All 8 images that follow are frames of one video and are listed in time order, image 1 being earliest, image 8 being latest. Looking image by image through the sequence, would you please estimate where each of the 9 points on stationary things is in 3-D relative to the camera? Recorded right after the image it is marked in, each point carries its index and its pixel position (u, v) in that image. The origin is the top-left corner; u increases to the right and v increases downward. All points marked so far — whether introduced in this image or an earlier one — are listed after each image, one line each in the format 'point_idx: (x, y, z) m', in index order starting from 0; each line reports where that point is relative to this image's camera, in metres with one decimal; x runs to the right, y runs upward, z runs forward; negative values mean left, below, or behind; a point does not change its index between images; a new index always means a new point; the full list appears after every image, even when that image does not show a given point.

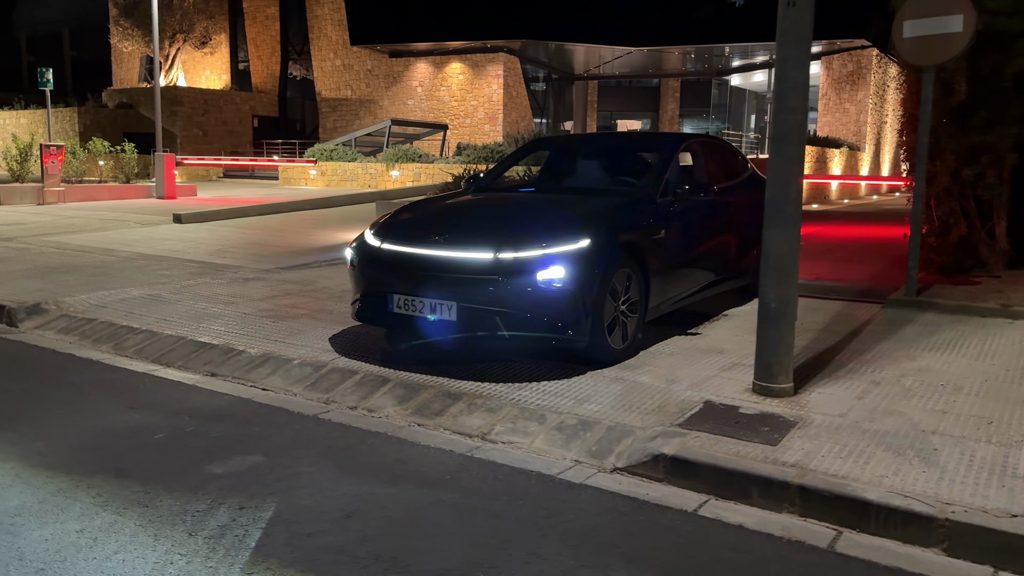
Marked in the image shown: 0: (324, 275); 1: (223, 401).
0: (-2.2, +0.1, +9.5) m
1: (-1.8, -0.7, +5.3) m
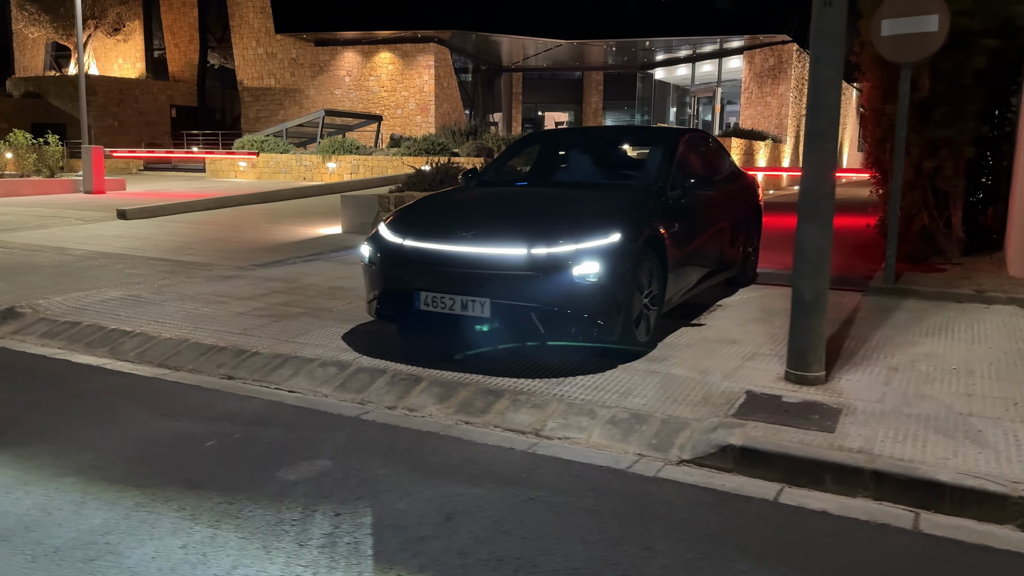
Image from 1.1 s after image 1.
0: (-2.3, +0.2, +9.3) m
1: (-1.6, -0.7, +5.1) m
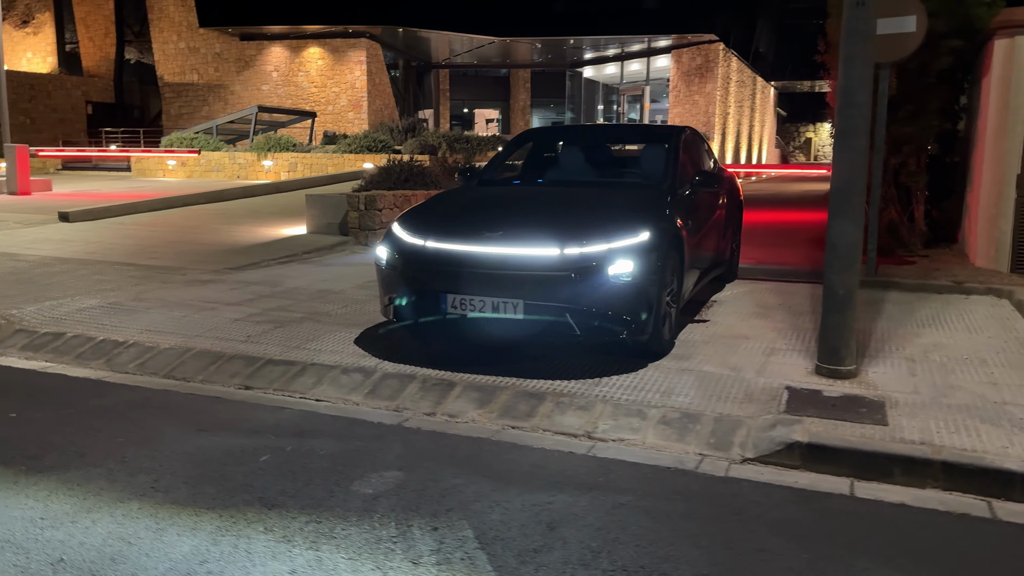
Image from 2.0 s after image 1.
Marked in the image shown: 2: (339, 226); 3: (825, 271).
0: (-2.5, +0.1, +8.9) m
1: (-1.3, -0.7, +4.9) m
2: (-2.5, +0.9, +12.0) m
3: (+2.0, +0.1, +5.3) m
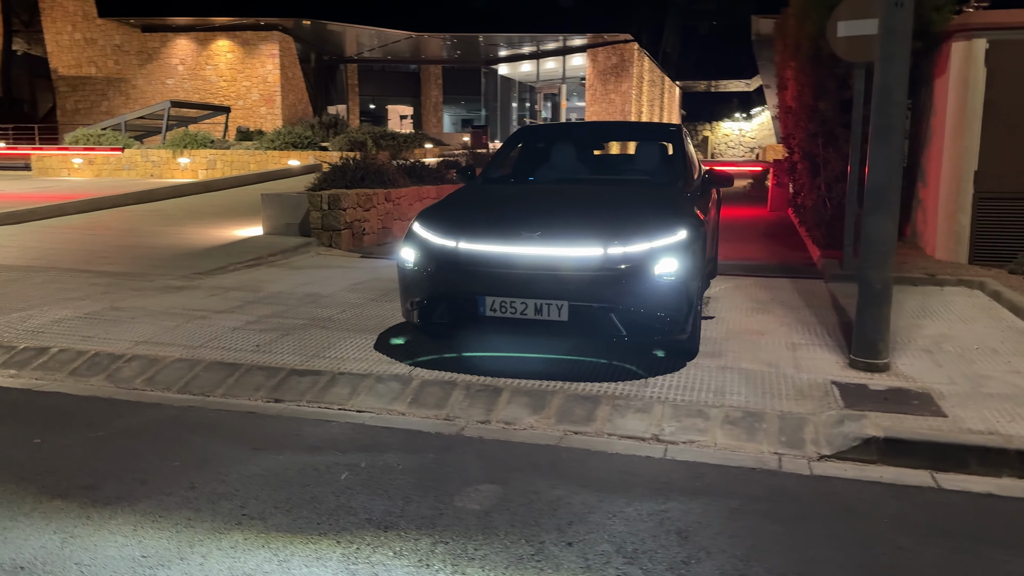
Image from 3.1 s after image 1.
0: (-2.6, +0.1, +8.5) m
1: (-1.0, -0.8, +4.6) m
2: (-3.0, +0.9, +11.5) m
3: (+2.3, +0.2, +5.4) m
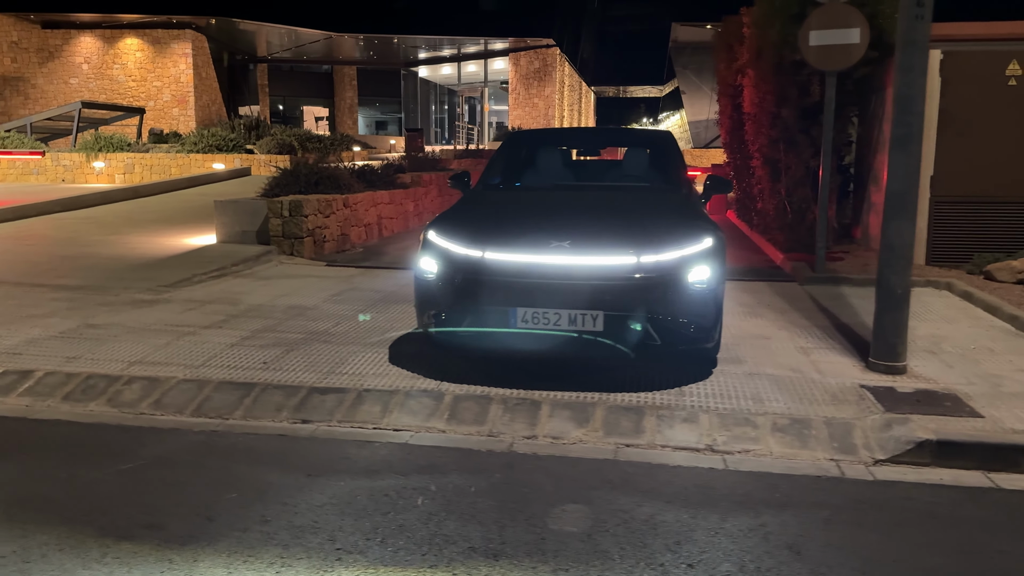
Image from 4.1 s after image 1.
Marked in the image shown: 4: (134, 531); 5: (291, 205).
0: (-2.7, 0.0, +8.1) m
1: (-0.7, -0.9, +4.4) m
2: (-3.4, +0.7, +11.1) m
3: (+2.4, +0.1, +5.5) m
4: (-1.5, -1.0, +3.3) m
5: (-2.8, +1.1, +10.6) m
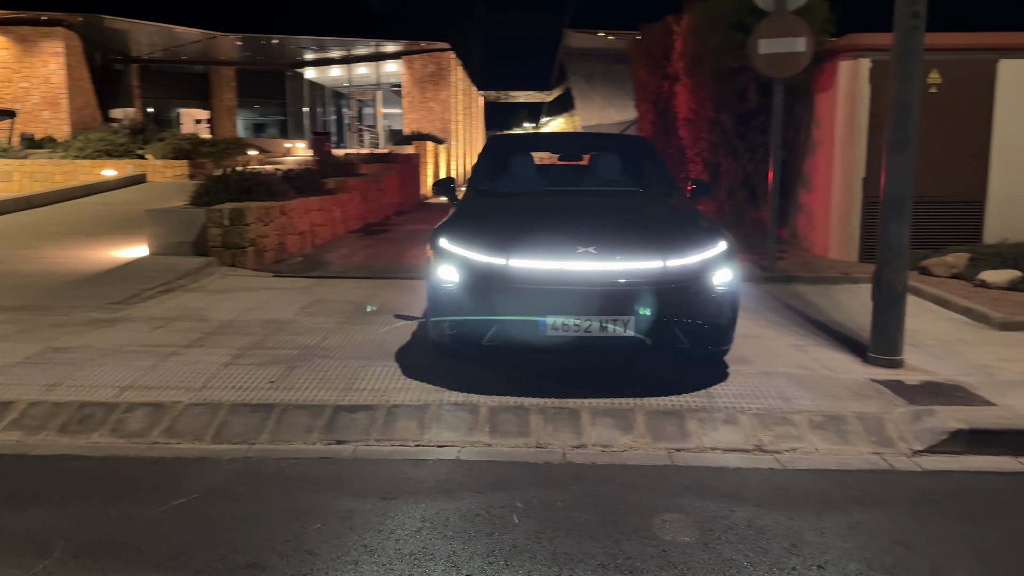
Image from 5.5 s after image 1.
0: (-2.9, -0.2, +7.7) m
1: (-0.3, -0.9, +4.3) m
2: (-4.0, +0.5, +10.5) m
3: (+2.5, +0.1, +5.8) m
4: (-1.0, -1.0, +3.0) m
5: (-3.4, +0.9, +10.1) m
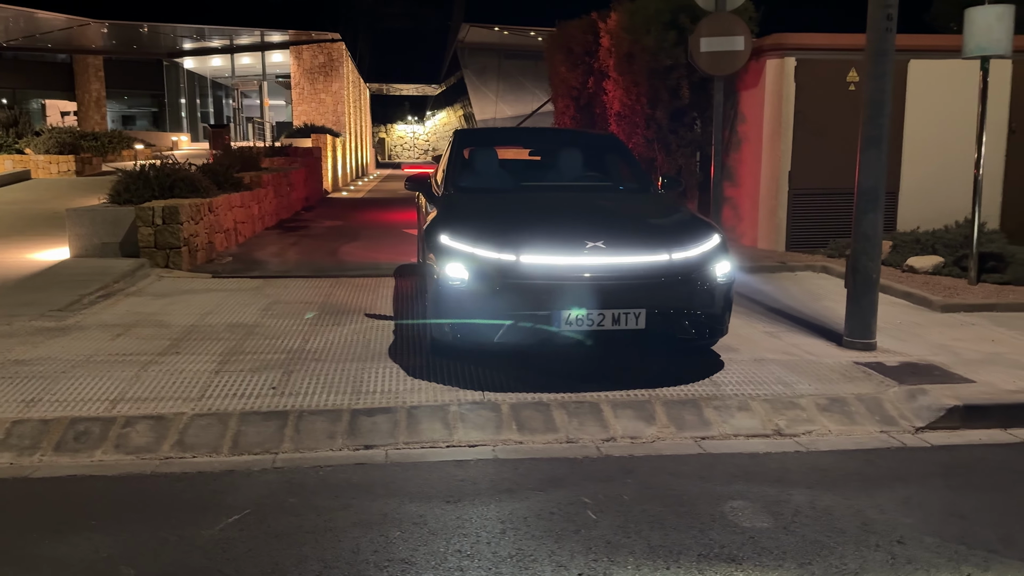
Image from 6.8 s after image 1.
0: (-3.1, -0.2, +7.2) m
1: (-0.1, -0.9, +4.2) m
2: (-4.6, +0.5, +9.9) m
3: (+2.5, +0.2, +6.1) m
4: (-0.6, -1.0, +2.9) m
5: (-4.0, +0.9, +9.6) m
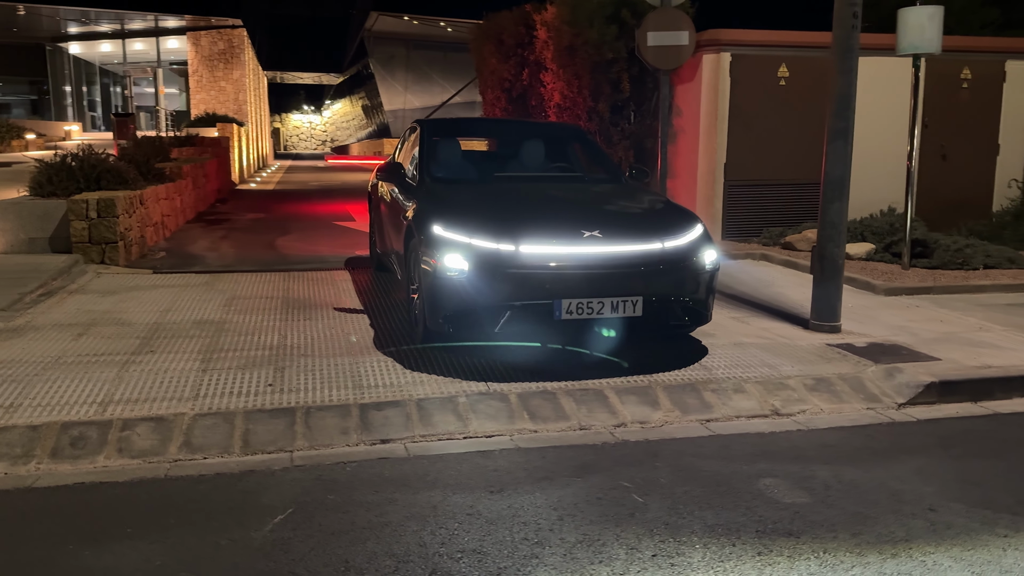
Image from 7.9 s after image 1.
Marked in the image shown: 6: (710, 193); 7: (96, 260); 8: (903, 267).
0: (-3.3, -0.2, +6.9) m
1: (0.0, -0.9, +4.2) m
2: (-5.2, +0.5, +9.3) m
3: (+2.4, +0.3, +6.4) m
4: (-0.3, -1.0, +2.9) m
5: (-4.5, +0.9, +9.1) m
6: (+2.8, +1.3, +11.7) m
7: (-4.6, +0.3, +9.2) m
8: (+4.3, +0.2, +9.2) m
